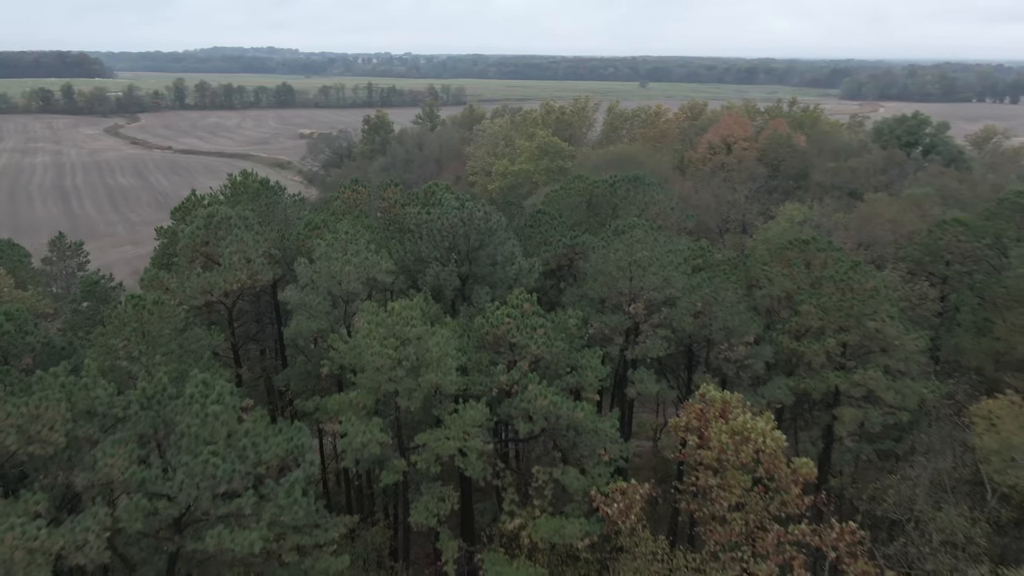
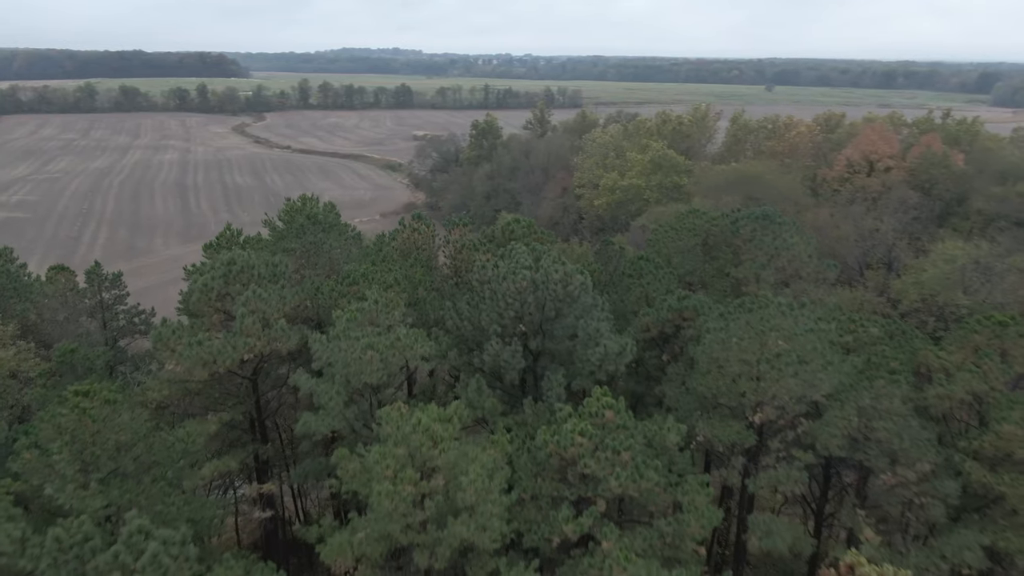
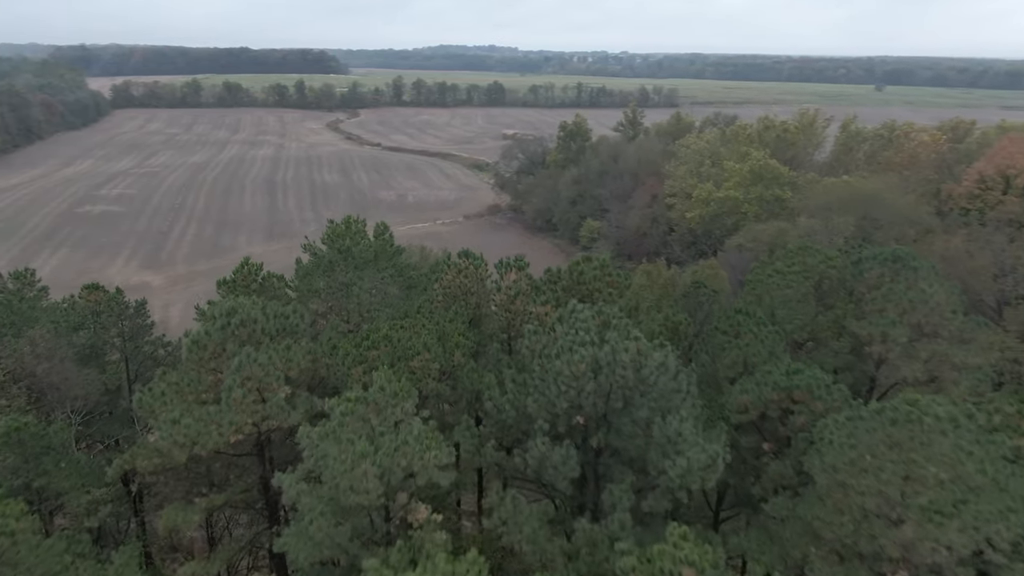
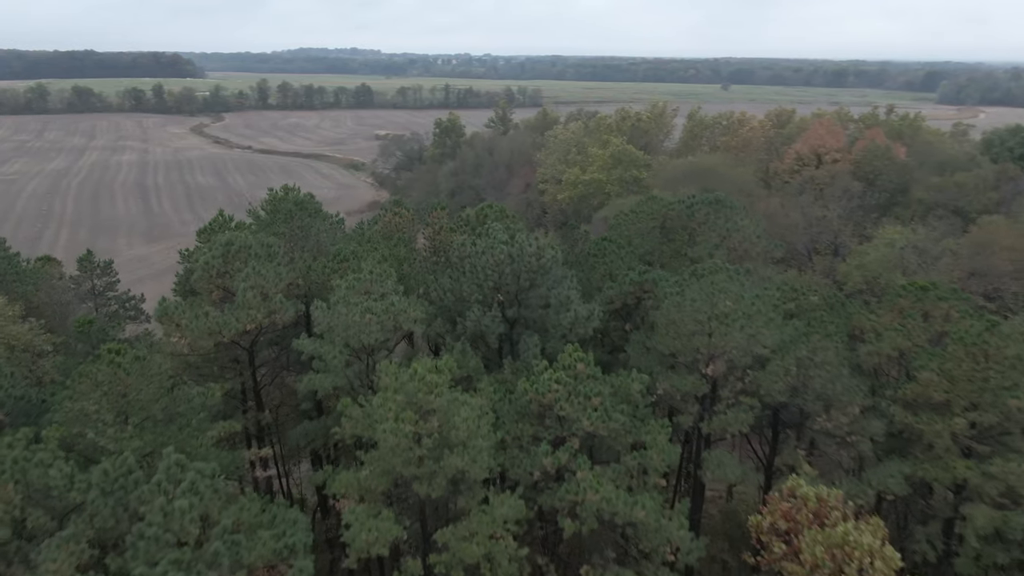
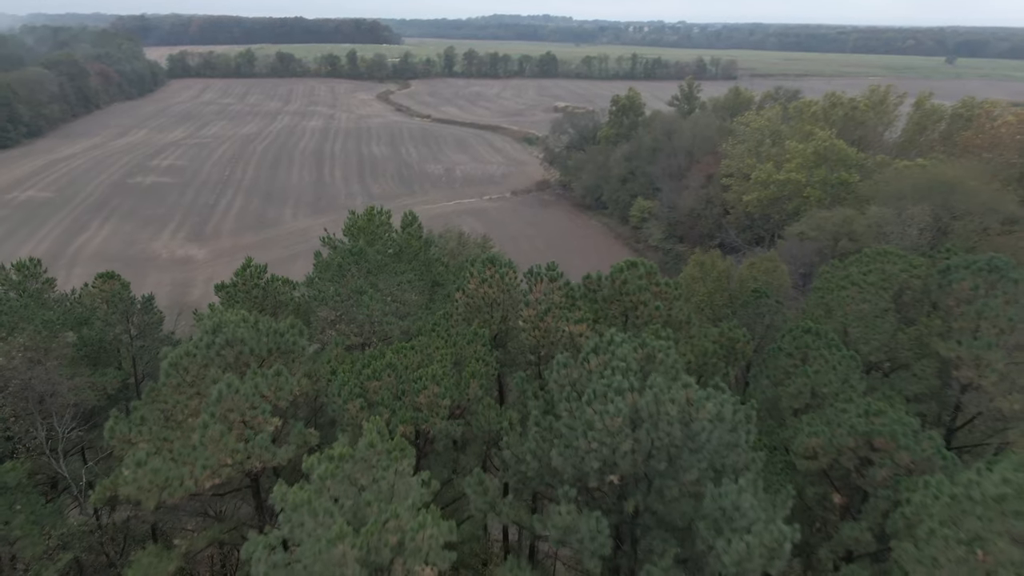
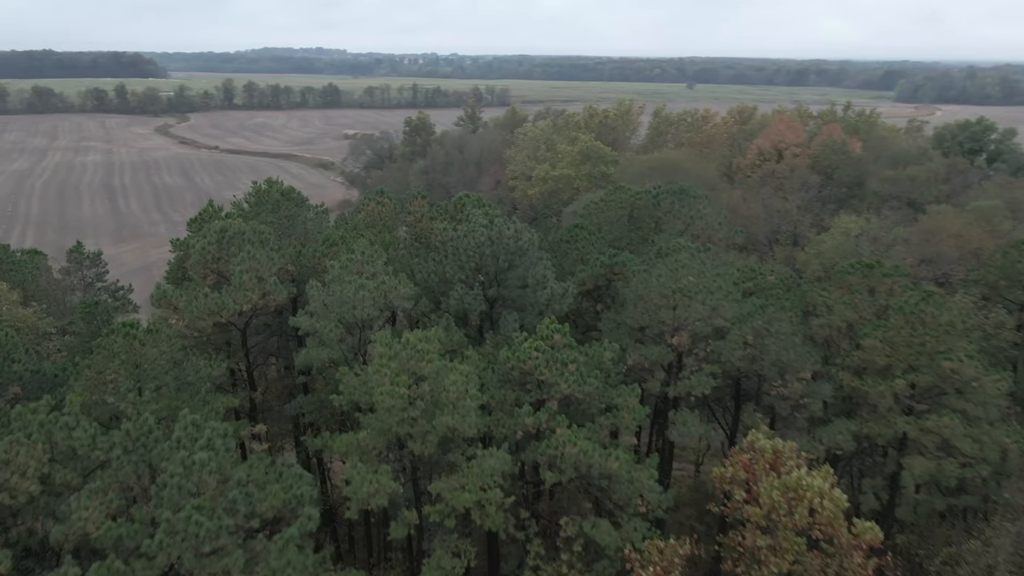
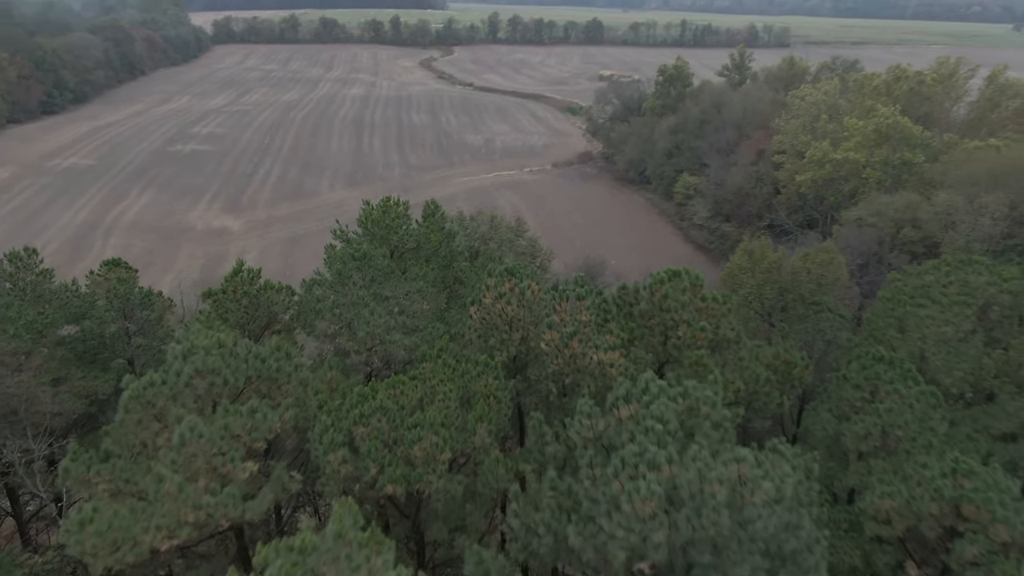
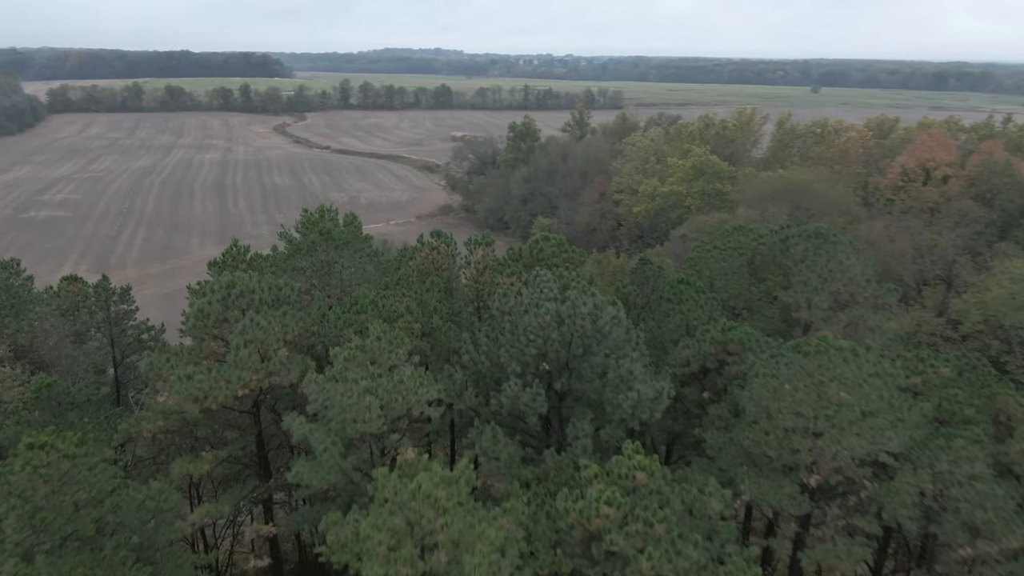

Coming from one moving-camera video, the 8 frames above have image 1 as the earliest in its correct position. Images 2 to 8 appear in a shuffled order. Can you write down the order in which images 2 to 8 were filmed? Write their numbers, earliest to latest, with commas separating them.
6, 4, 2, 8, 3, 5, 7
